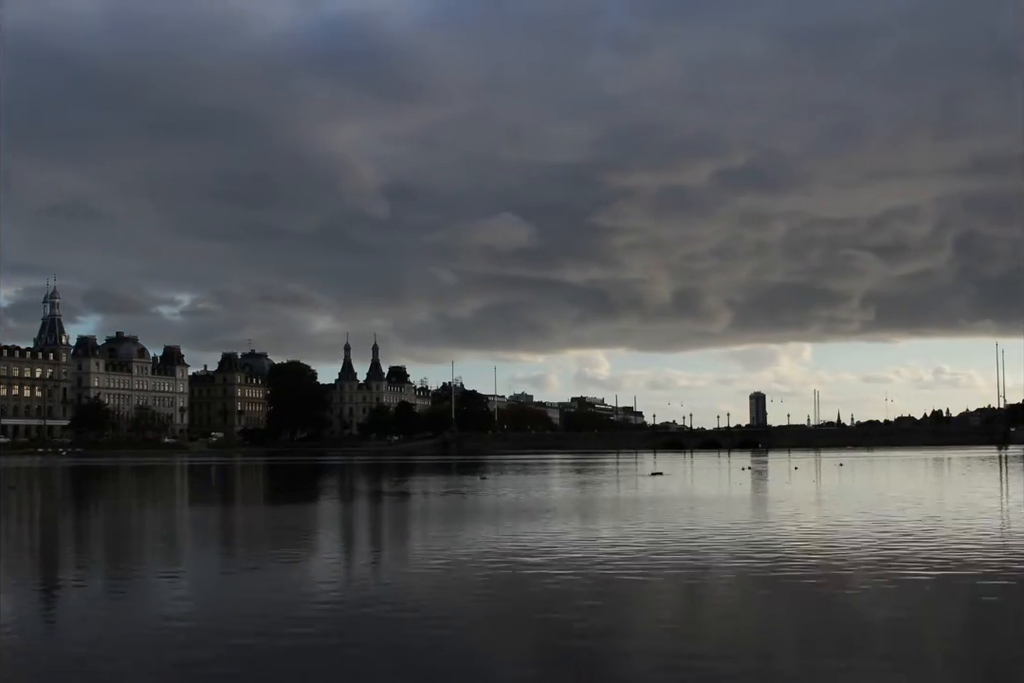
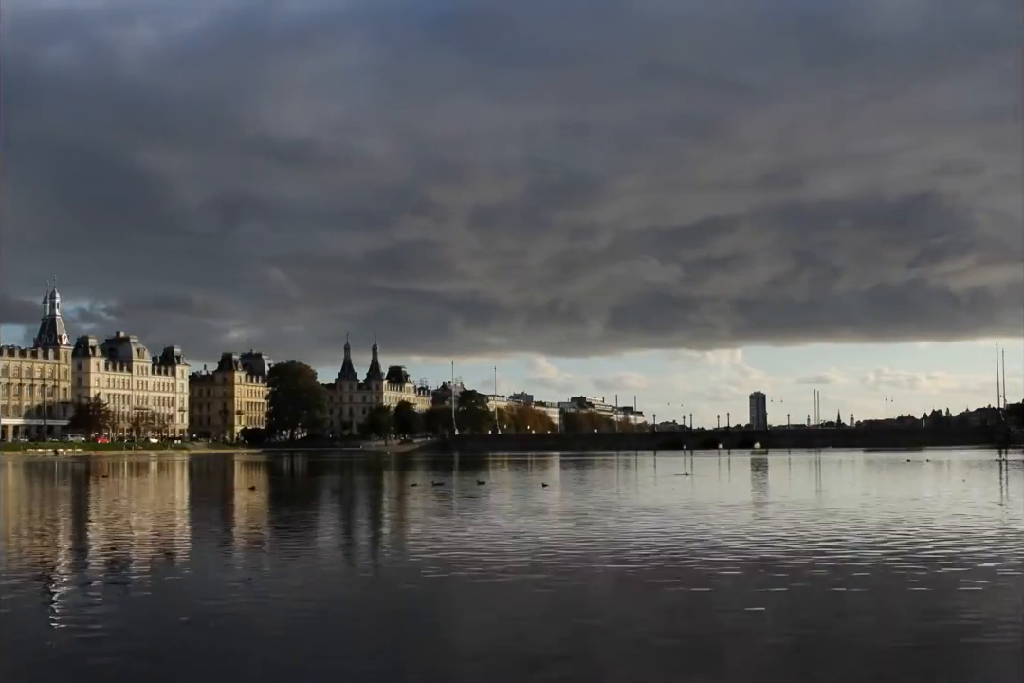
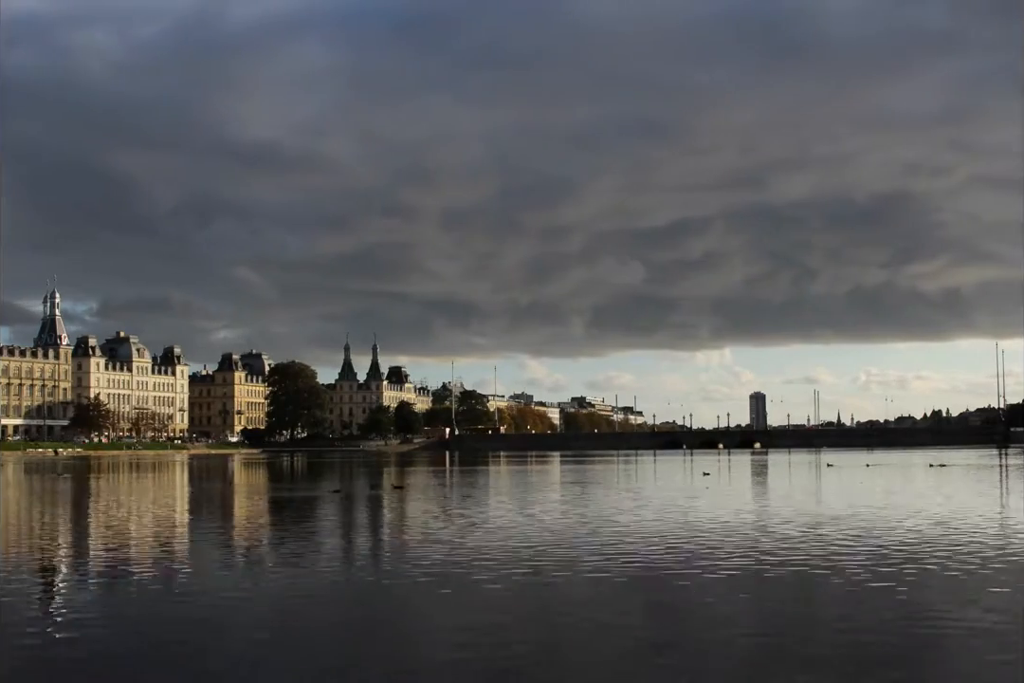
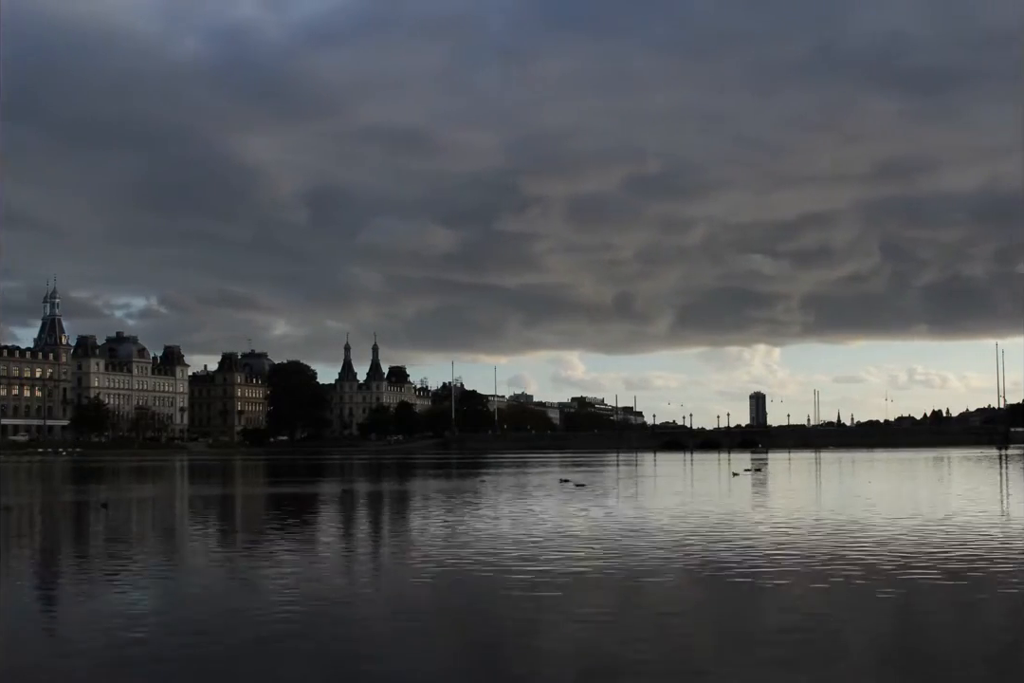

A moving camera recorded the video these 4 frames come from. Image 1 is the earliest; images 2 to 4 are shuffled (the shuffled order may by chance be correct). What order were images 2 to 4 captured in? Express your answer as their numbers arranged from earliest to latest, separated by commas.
4, 2, 3
